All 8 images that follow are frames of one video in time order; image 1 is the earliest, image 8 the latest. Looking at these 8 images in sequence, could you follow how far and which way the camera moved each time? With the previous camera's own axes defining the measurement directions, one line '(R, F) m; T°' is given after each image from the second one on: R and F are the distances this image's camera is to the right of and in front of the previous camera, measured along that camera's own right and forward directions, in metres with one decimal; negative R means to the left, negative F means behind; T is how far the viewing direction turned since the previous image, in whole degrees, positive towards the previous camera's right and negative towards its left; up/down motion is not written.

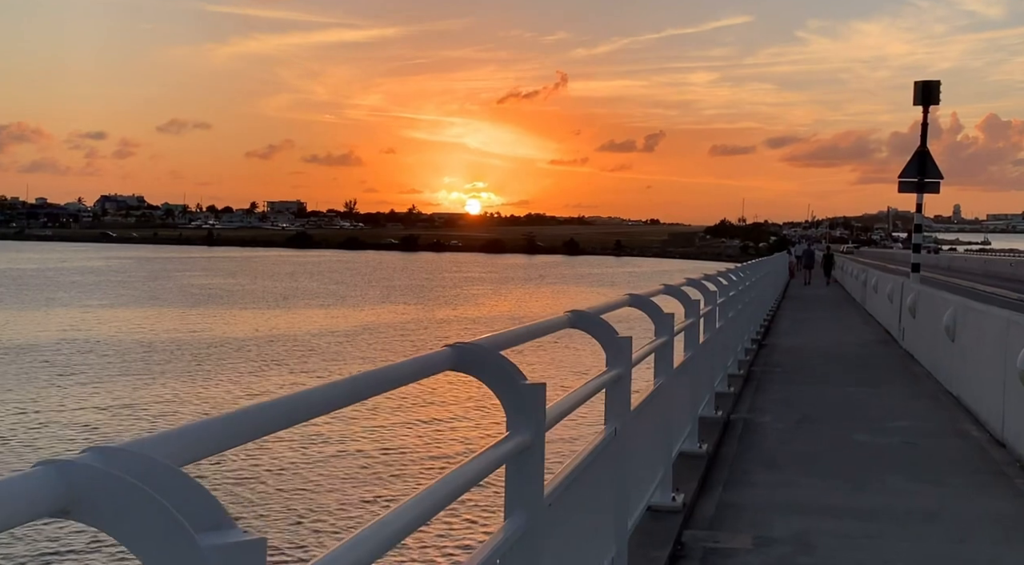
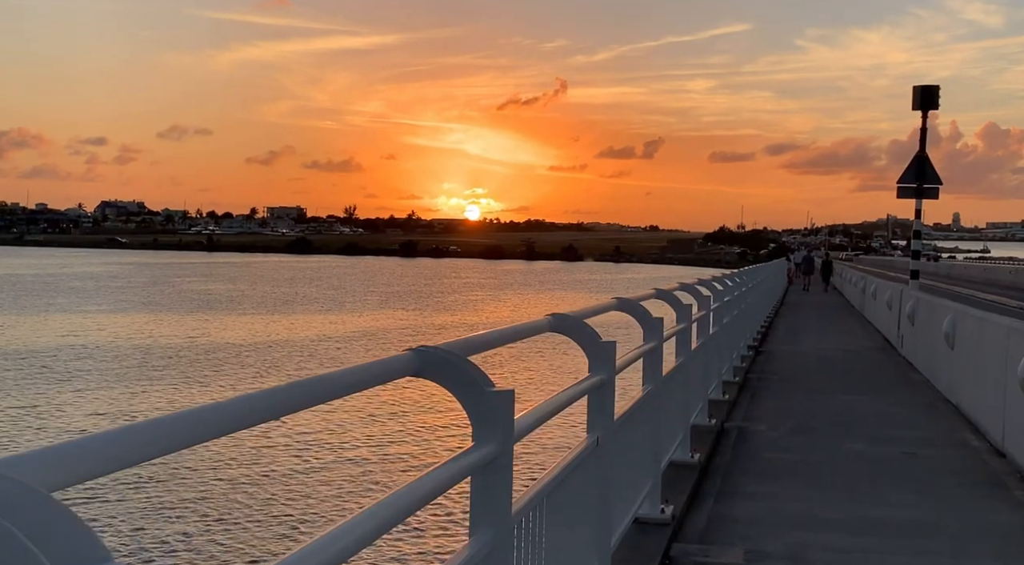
(-0.2, -0.8) m; 0°
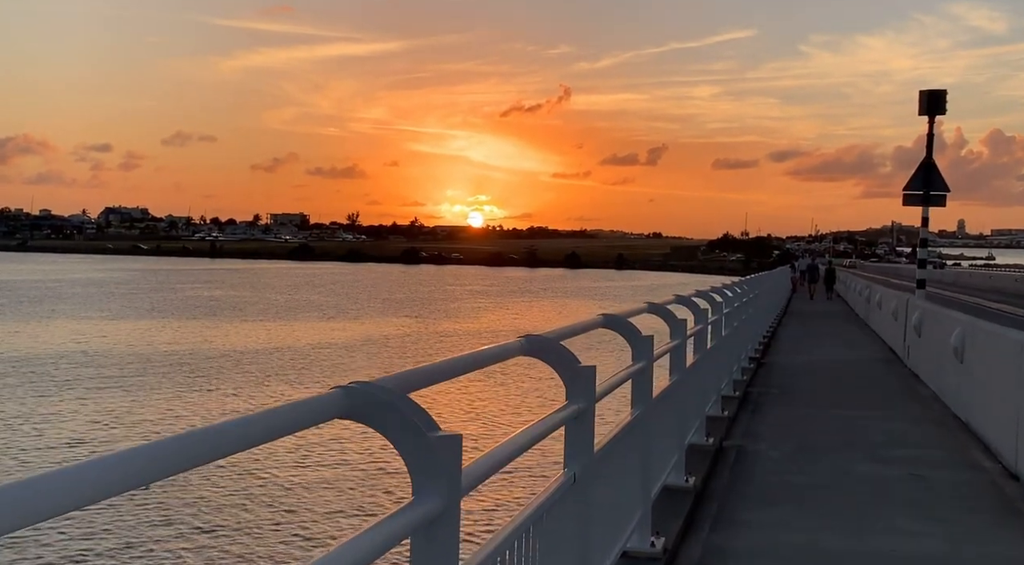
(+0.1, +0.4) m; 0°
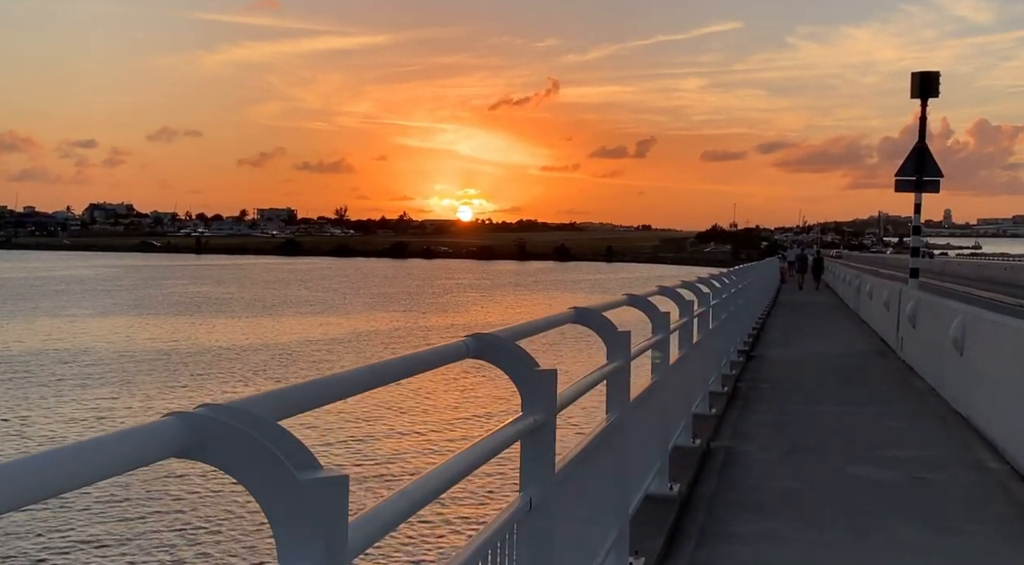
(+0.2, +0.6) m; +1°
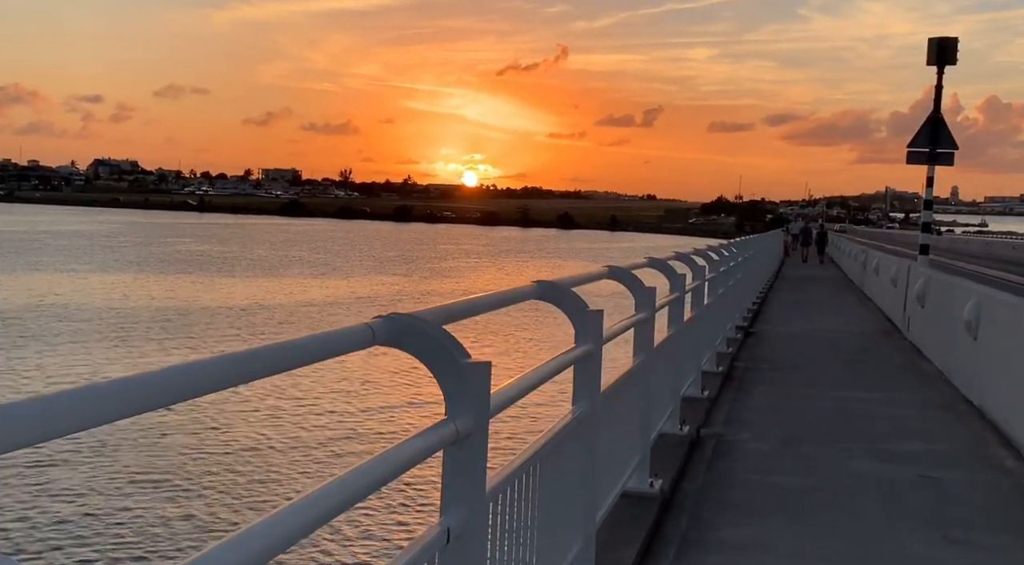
(+0.2, +0.7) m; 0°
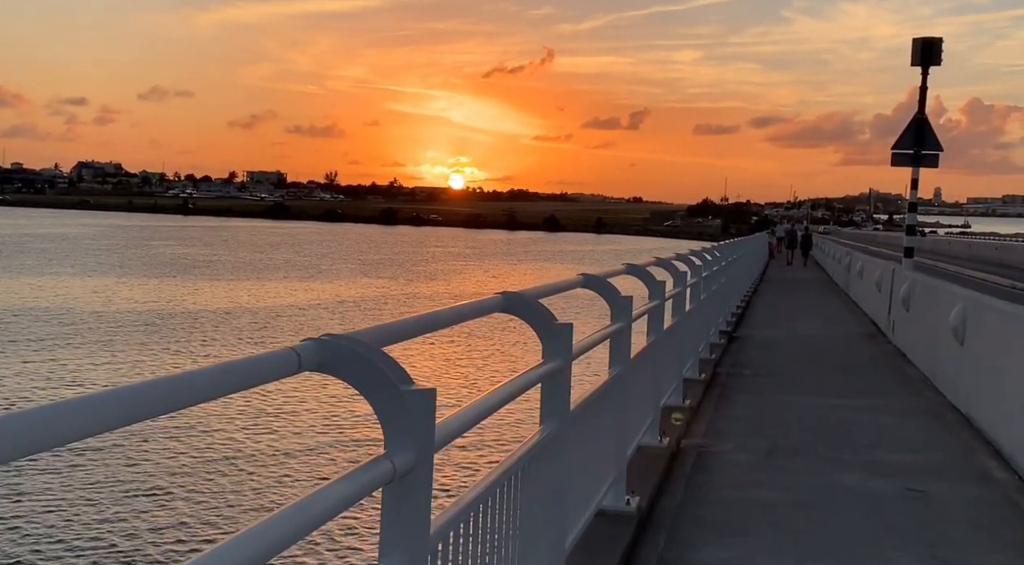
(+0.1, +0.3) m; +1°
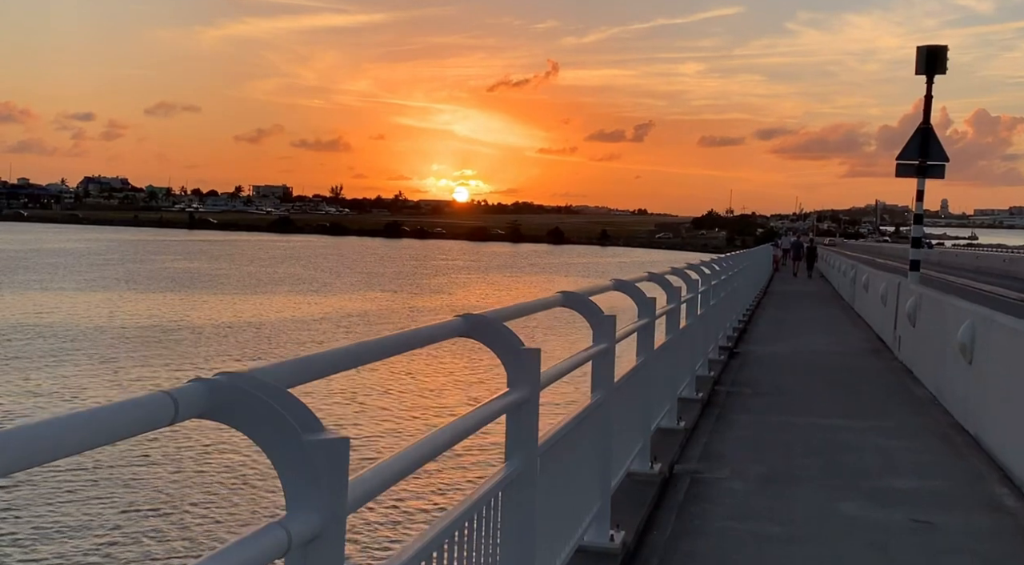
(+0.2, +0.4) m; 0°
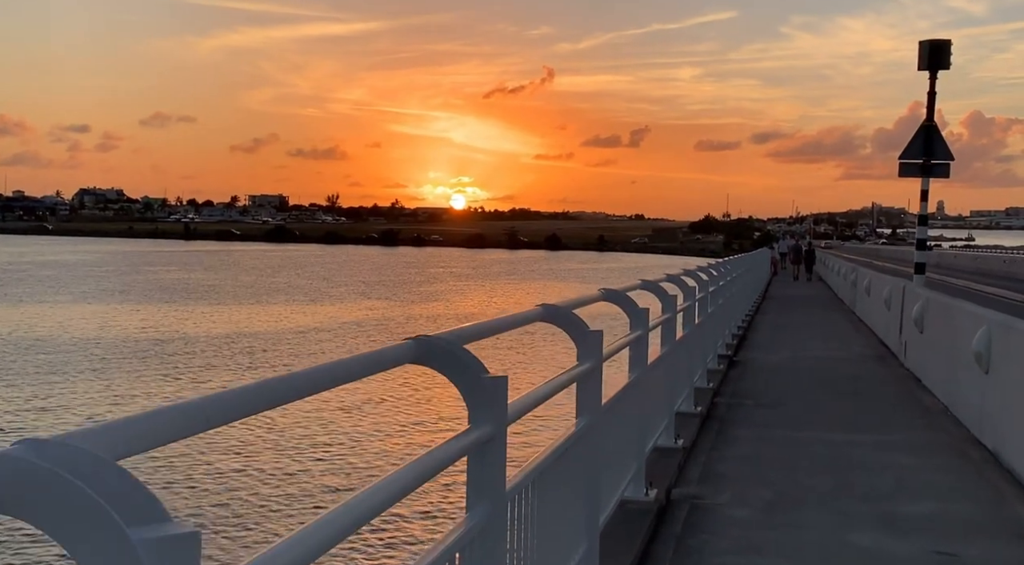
(+0.1, +0.6) m; 0°
